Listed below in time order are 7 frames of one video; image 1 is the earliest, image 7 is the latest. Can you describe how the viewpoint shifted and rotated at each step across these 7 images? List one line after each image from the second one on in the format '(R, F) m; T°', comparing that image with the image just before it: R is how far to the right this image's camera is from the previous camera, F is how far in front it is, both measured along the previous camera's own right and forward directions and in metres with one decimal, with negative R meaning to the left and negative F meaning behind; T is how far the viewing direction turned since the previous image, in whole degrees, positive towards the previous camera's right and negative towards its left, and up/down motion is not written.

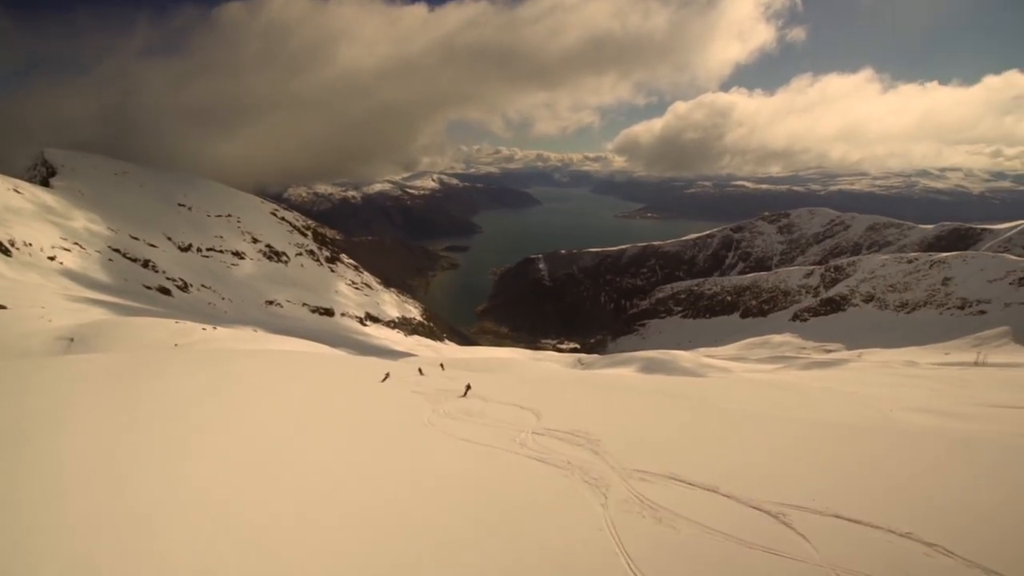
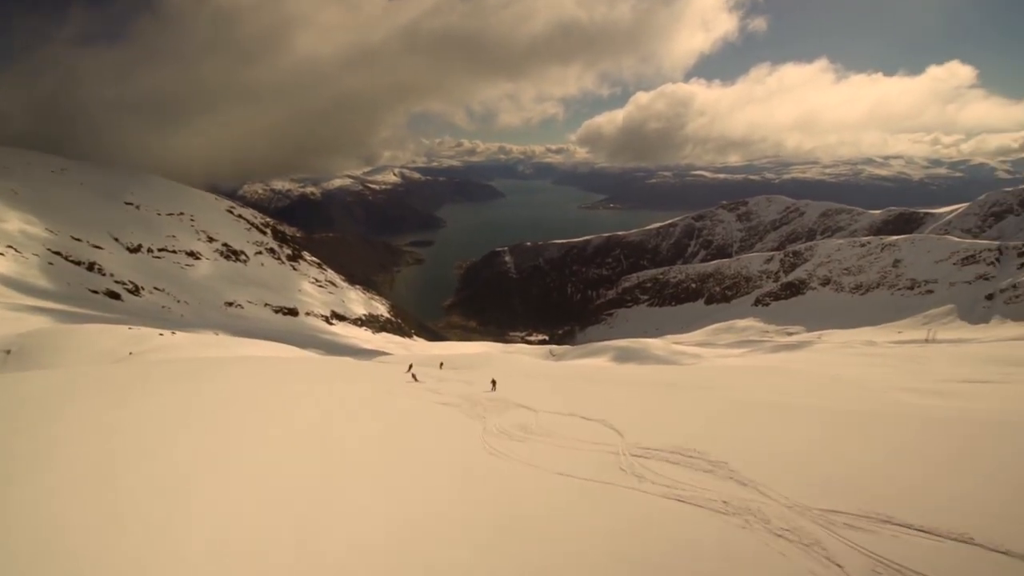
(-0.5, +0.6) m; +4°
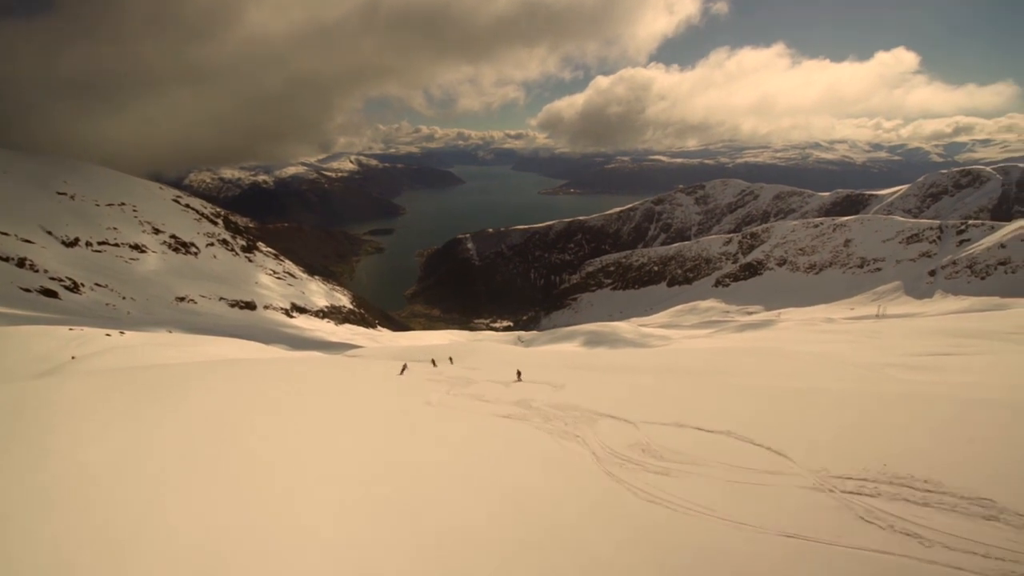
(-0.6, +0.7) m; +4°
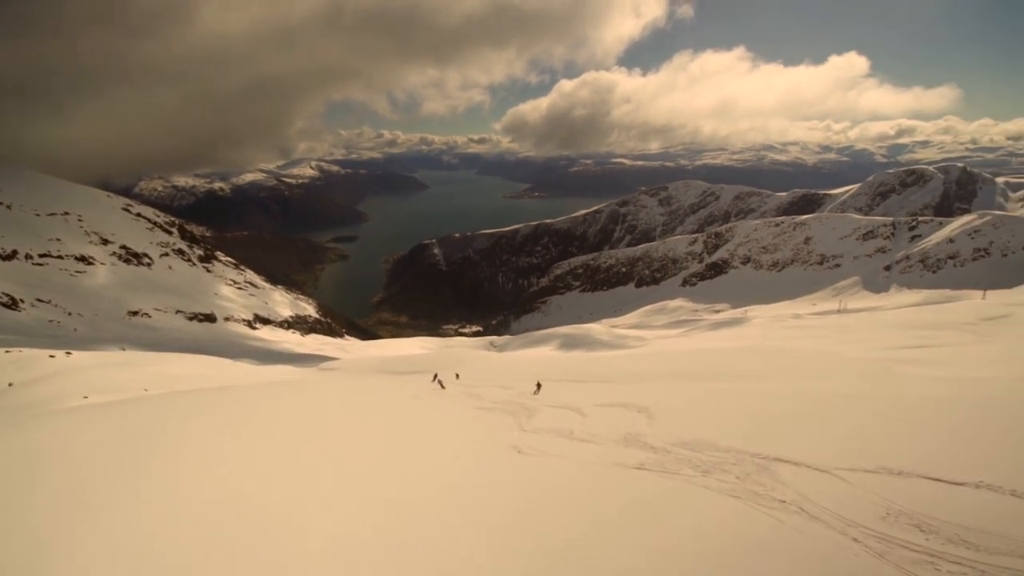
(-0.6, +0.7) m; +4°
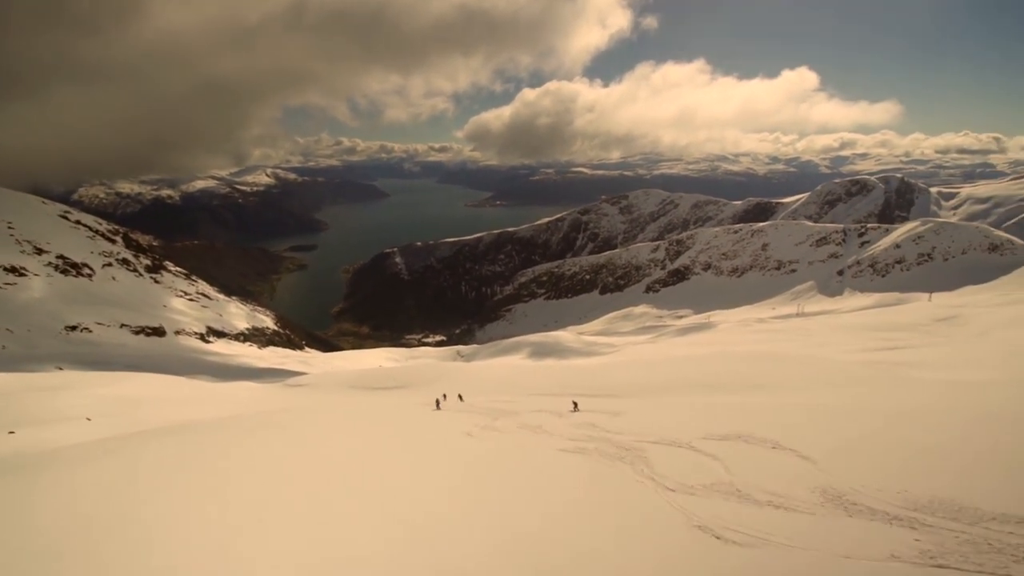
(-0.6, +0.7) m; +4°
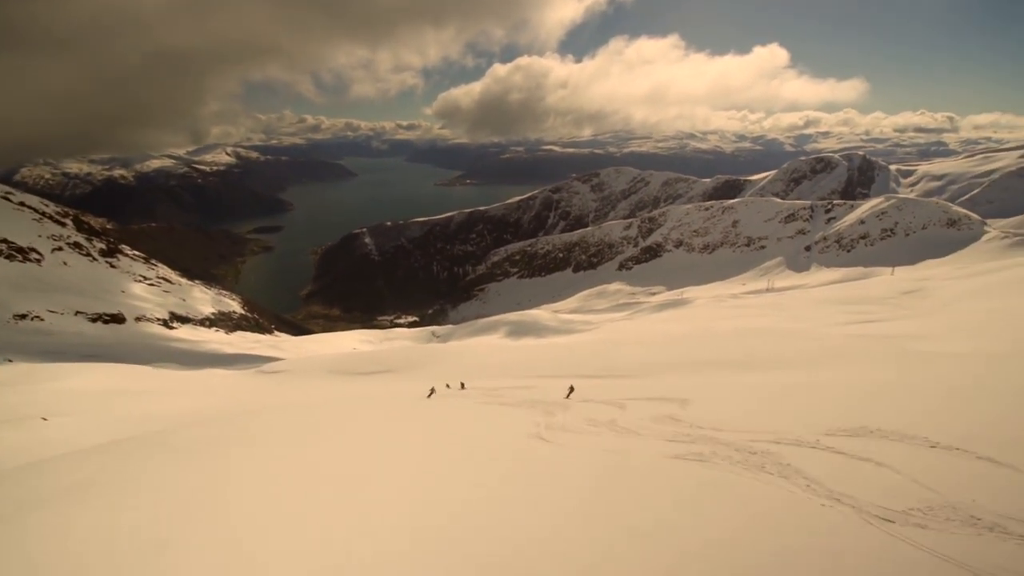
(-0.5, +0.5) m; +3°
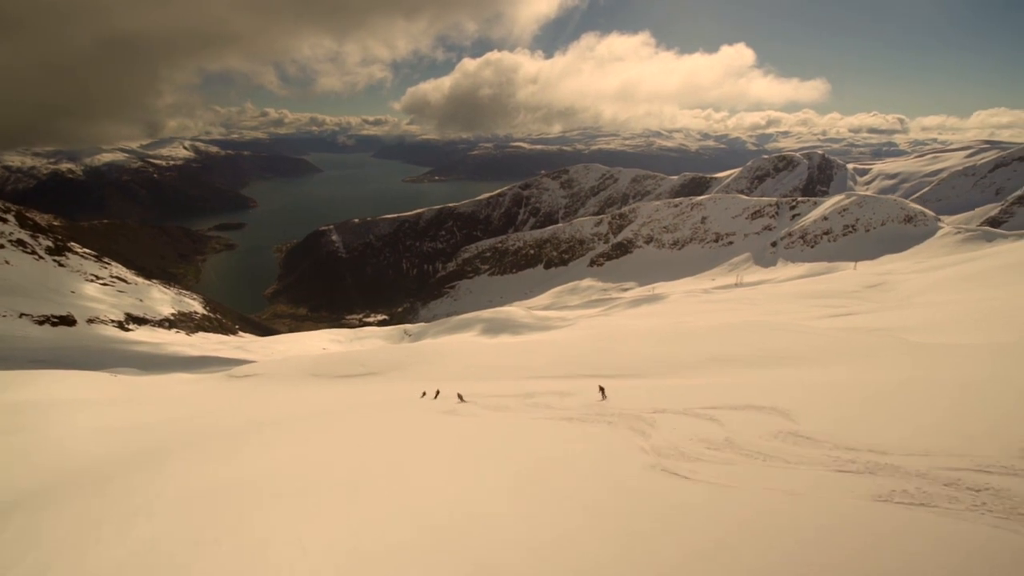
(-0.5, +0.4) m; +3°
